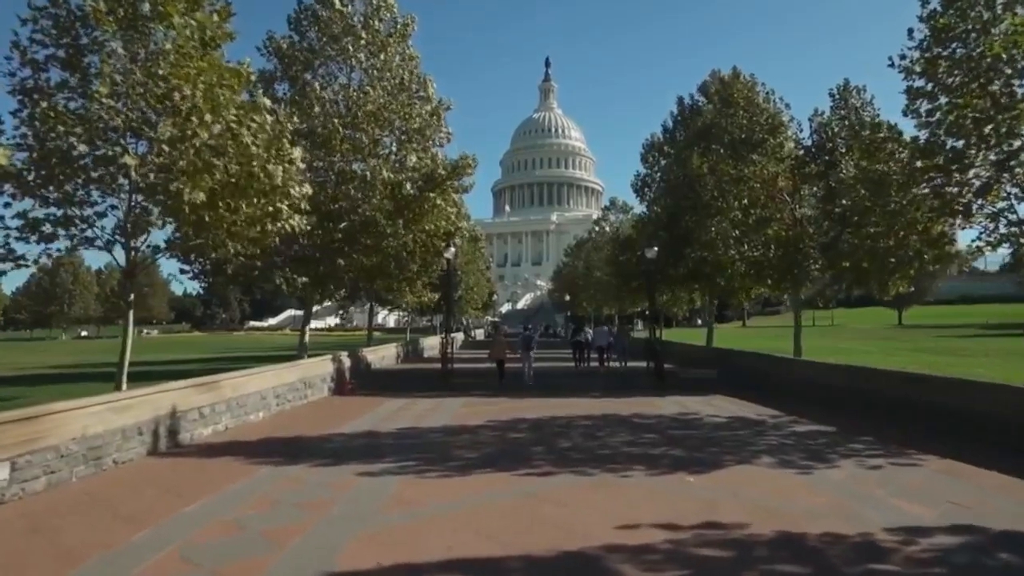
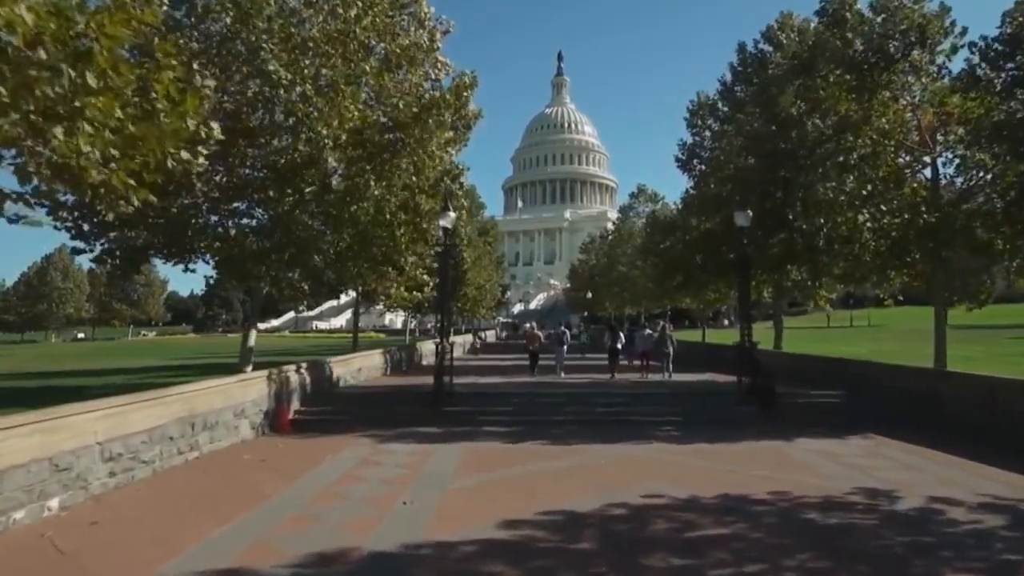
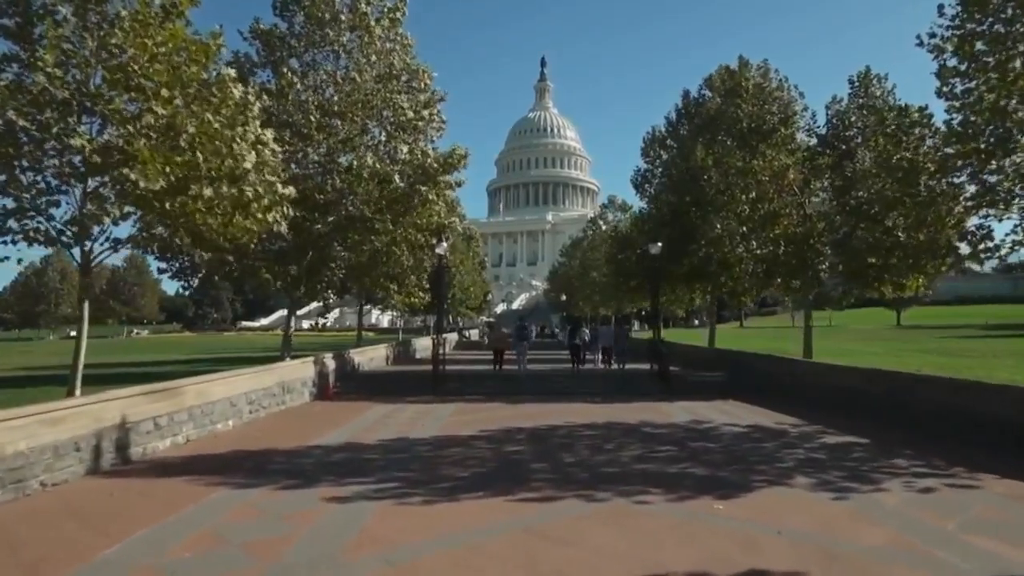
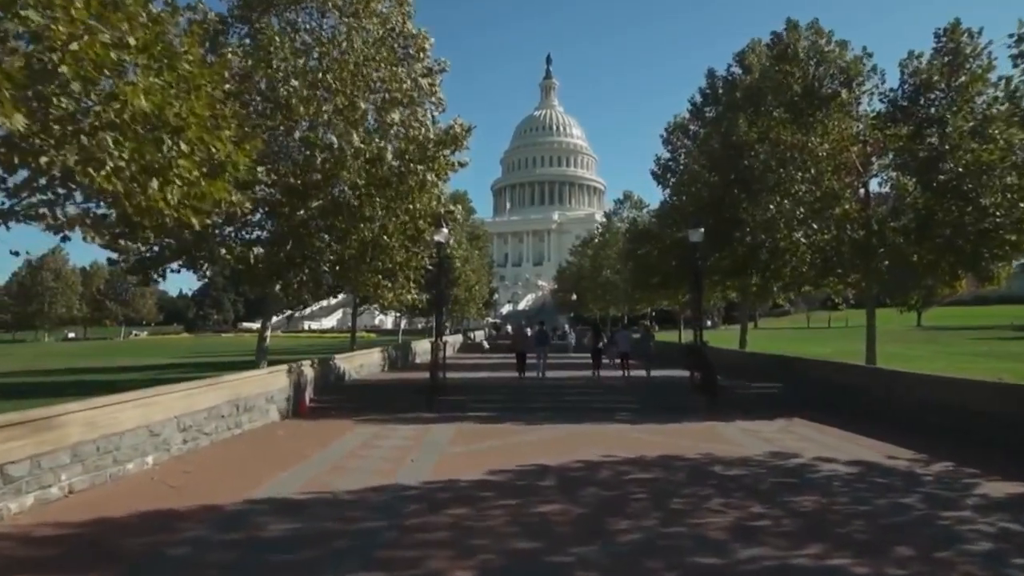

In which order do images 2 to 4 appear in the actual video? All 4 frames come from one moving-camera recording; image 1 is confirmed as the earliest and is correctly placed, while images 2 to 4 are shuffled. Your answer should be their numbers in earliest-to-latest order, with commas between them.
3, 4, 2
